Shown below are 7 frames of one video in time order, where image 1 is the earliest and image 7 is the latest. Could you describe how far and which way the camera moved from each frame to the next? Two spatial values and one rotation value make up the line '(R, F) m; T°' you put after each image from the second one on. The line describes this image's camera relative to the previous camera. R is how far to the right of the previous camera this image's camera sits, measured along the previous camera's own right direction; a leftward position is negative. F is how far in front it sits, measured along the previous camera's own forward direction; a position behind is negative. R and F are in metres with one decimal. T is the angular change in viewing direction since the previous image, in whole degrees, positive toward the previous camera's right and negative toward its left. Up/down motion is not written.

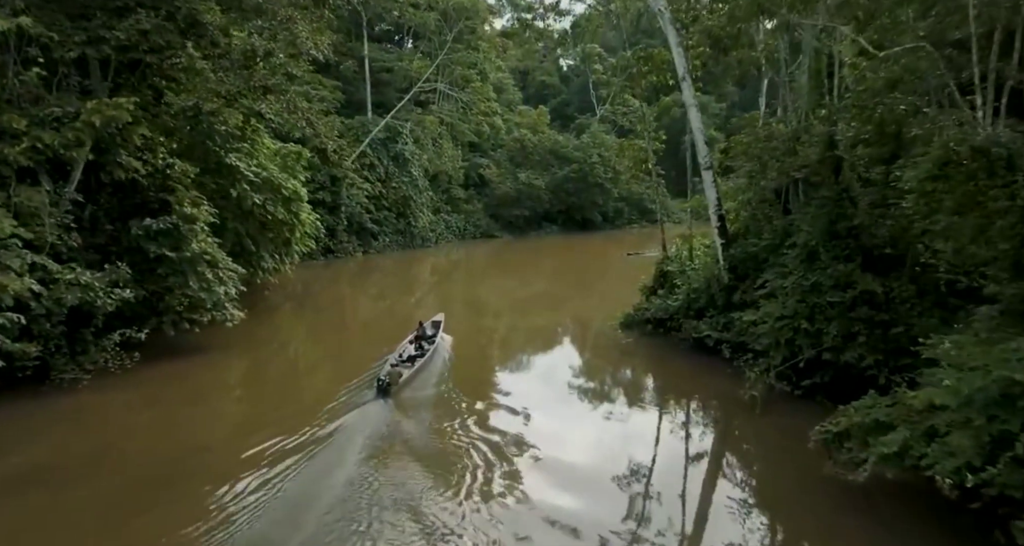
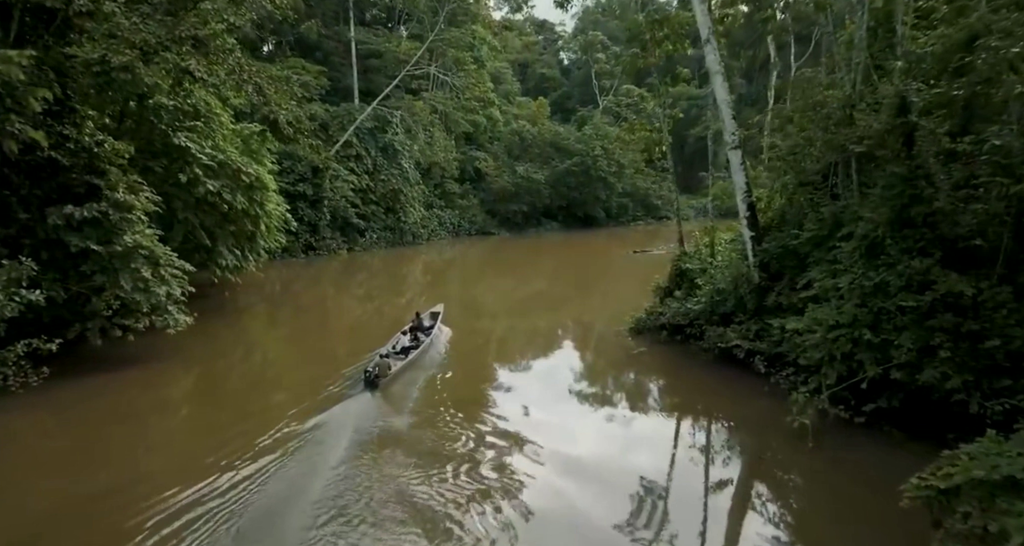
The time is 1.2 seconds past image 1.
(+0.1, +1.6) m; 0°
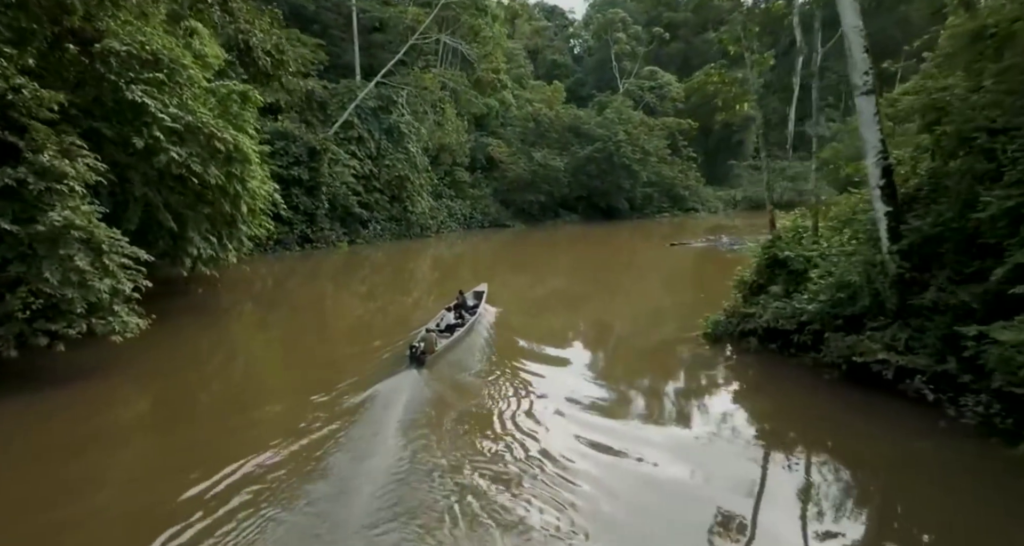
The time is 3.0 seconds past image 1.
(-0.6, +2.2) m; 0°
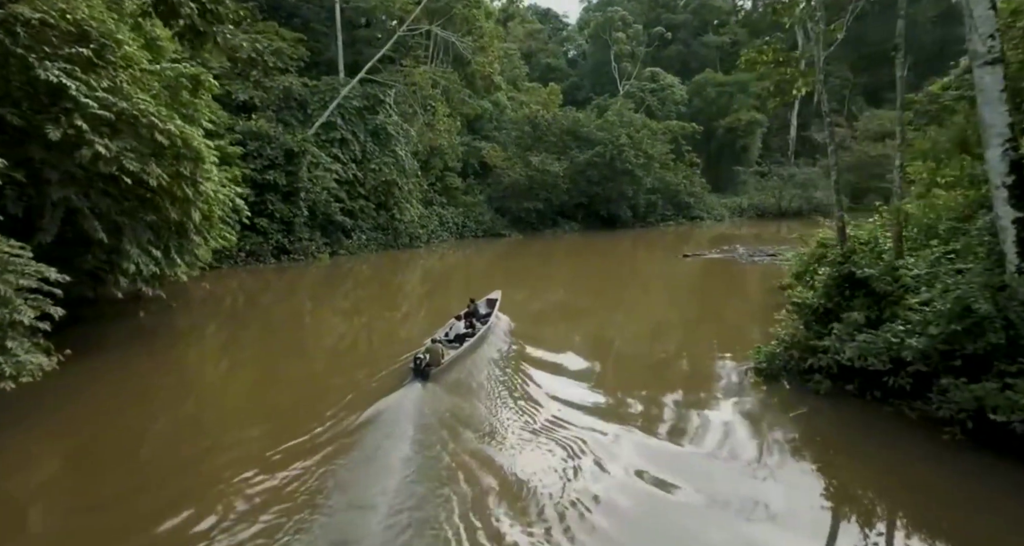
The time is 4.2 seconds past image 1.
(-0.2, +1.6) m; +1°
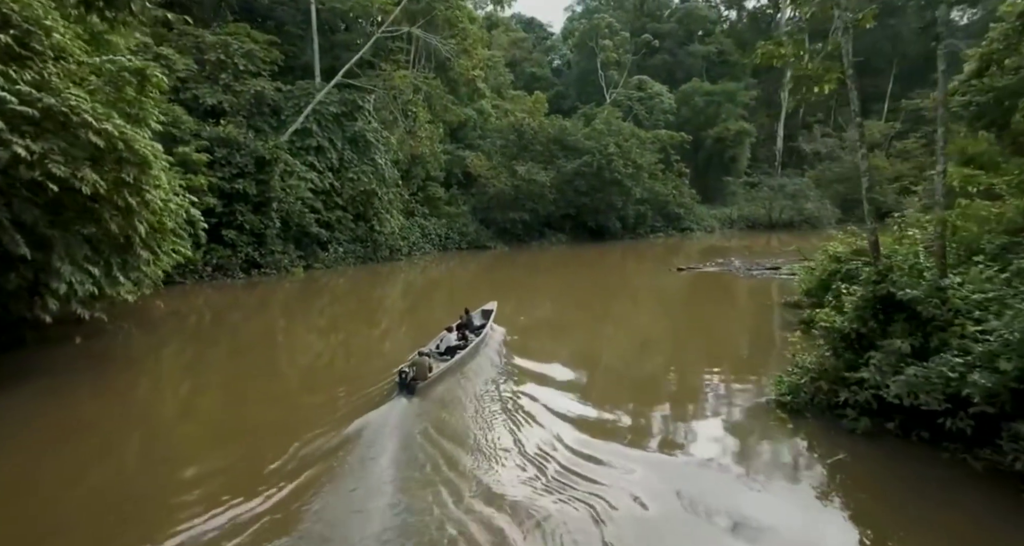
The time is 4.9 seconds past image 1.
(-0.1, +0.9) m; +2°
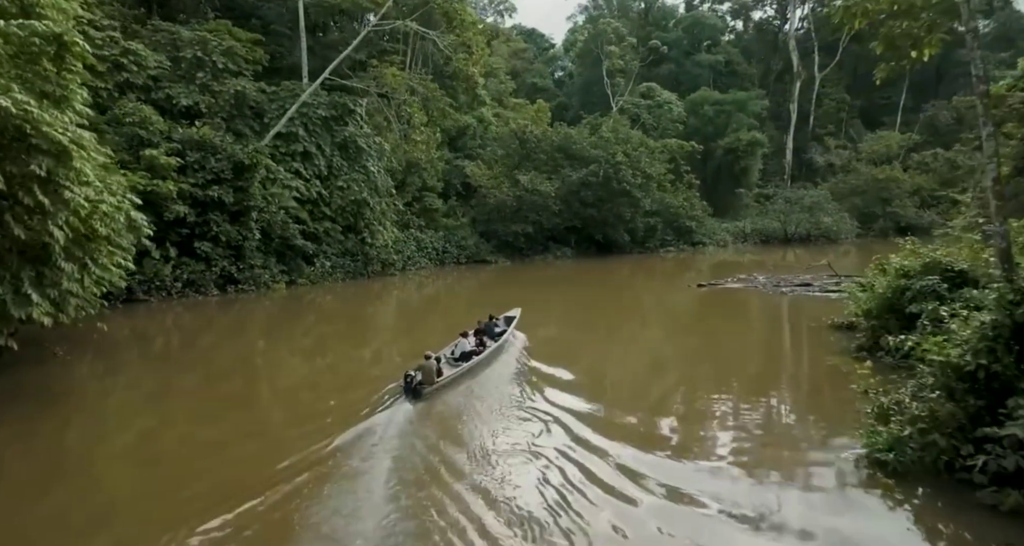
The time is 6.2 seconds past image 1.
(-0.1, +1.5) m; 0°
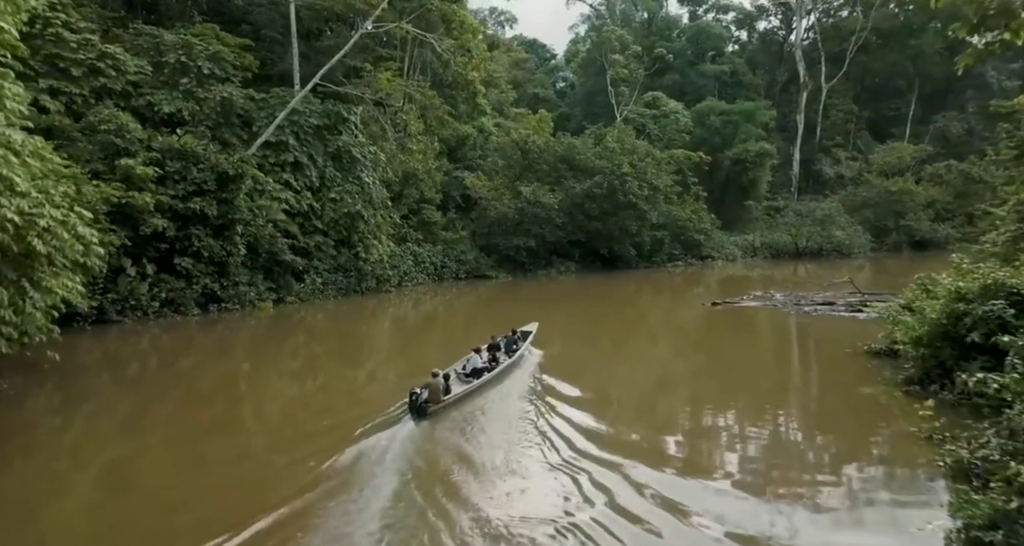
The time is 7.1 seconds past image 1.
(0.0, +0.9) m; 0°
